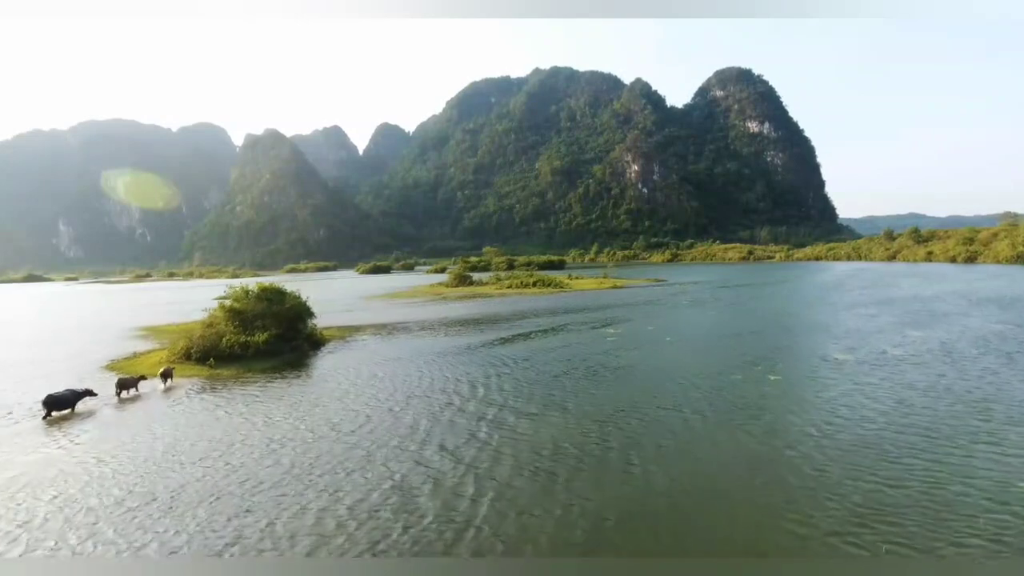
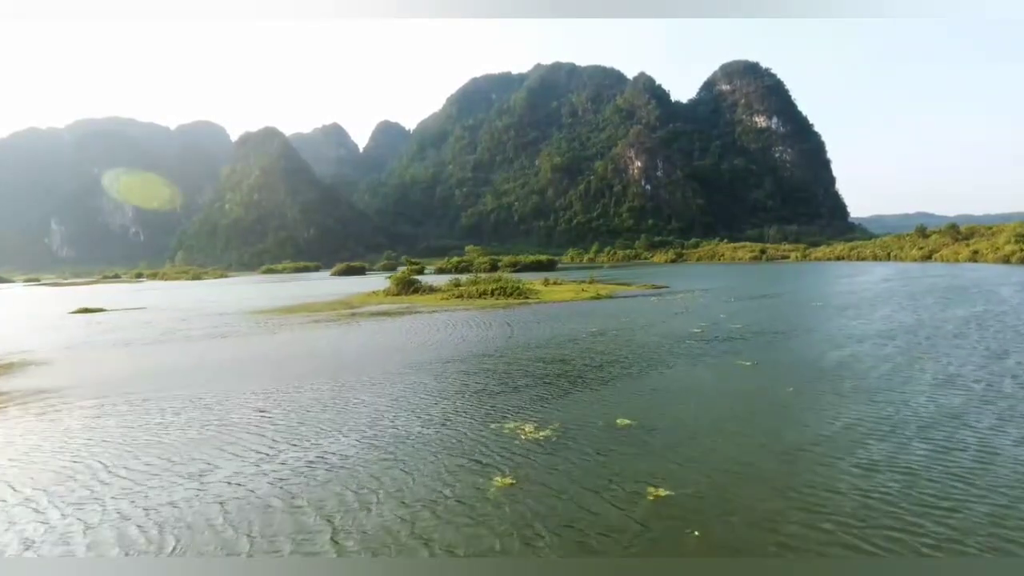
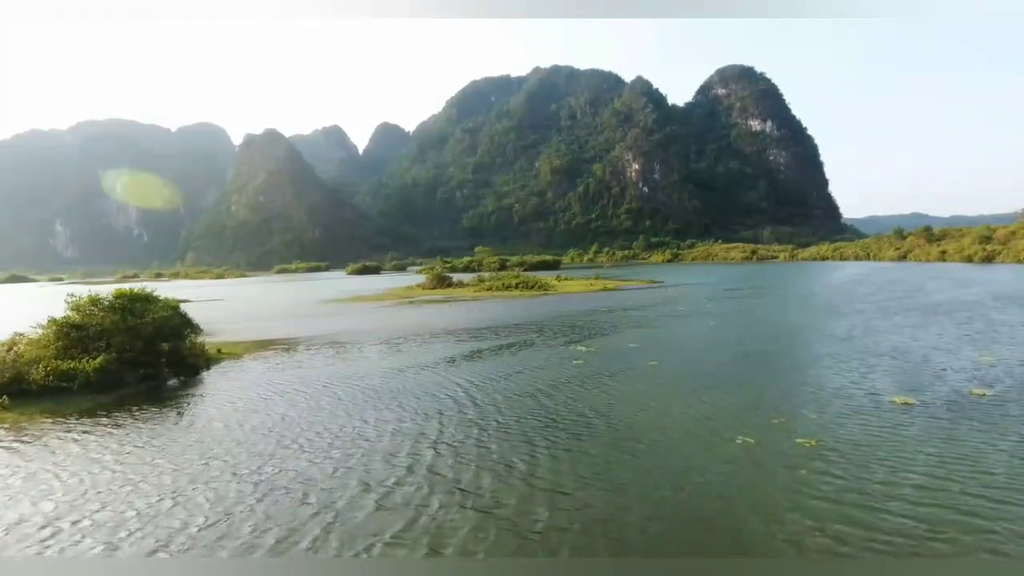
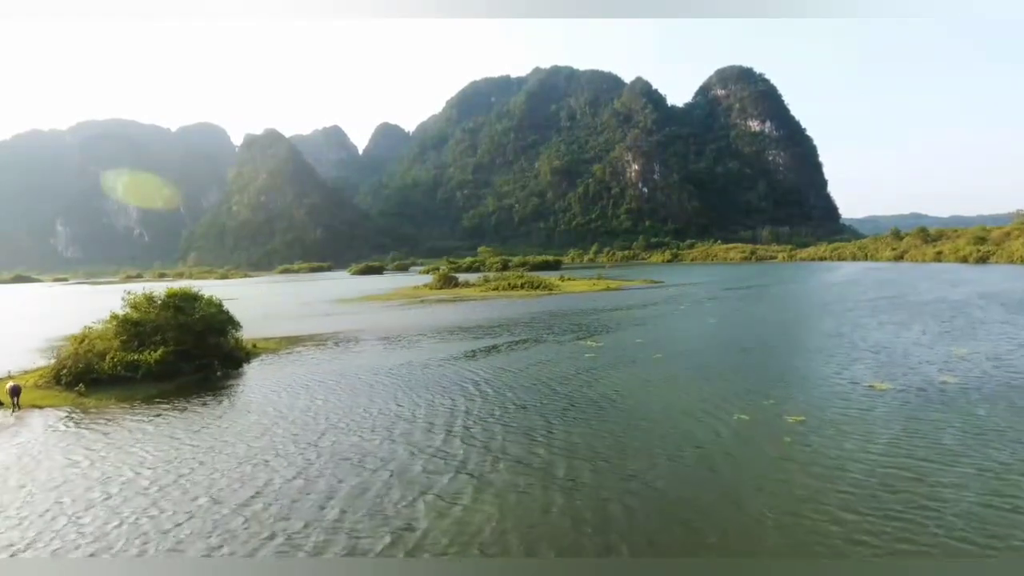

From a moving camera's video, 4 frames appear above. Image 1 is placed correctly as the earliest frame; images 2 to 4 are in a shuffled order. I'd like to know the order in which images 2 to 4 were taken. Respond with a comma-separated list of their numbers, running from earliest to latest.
4, 3, 2
